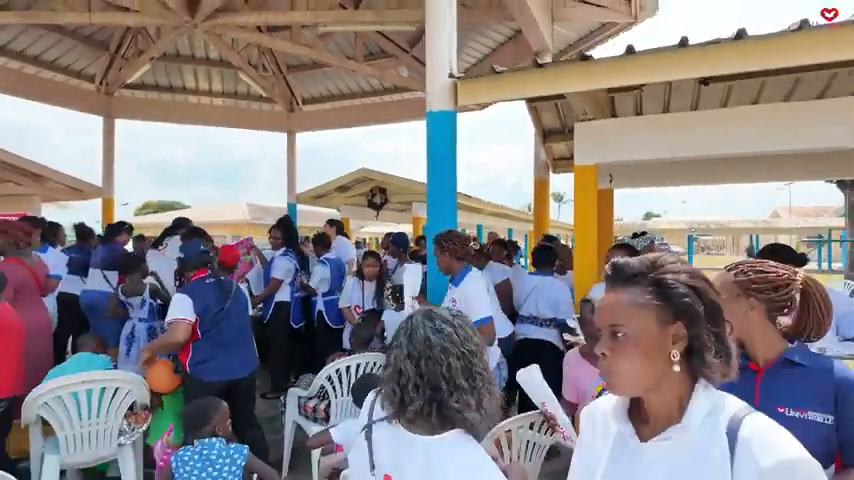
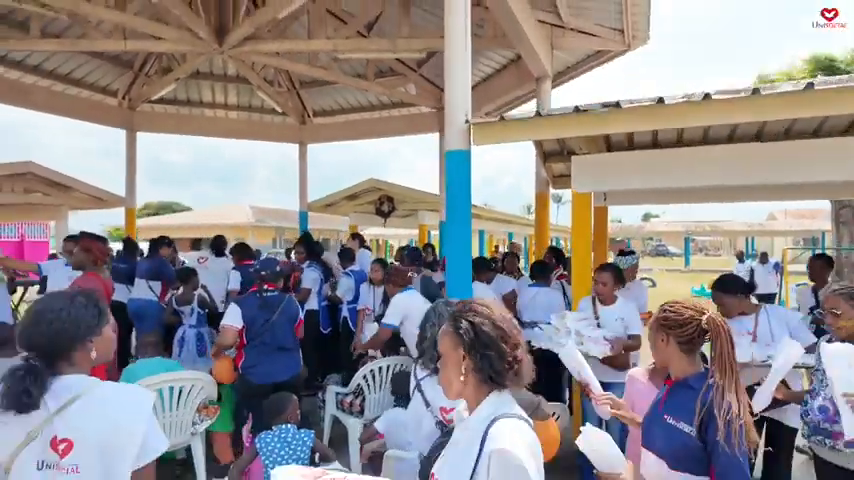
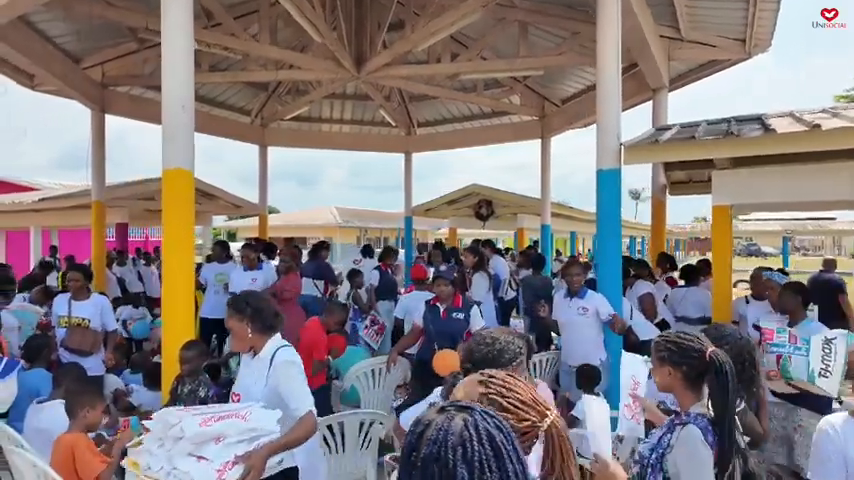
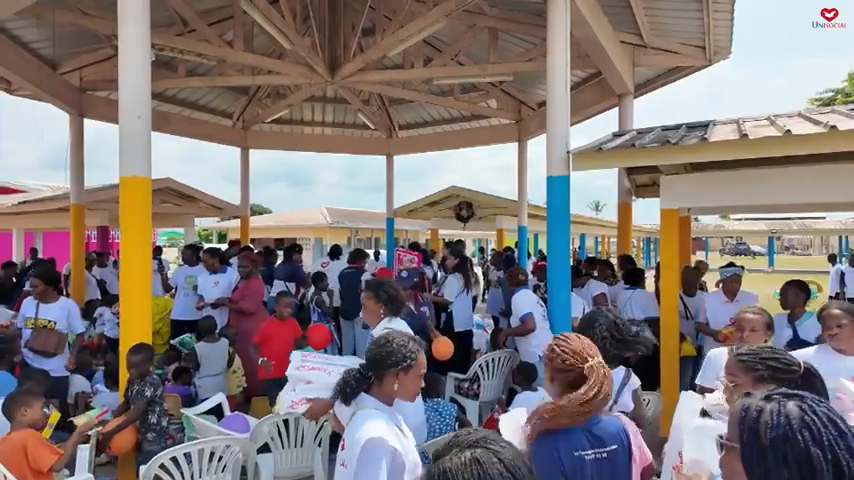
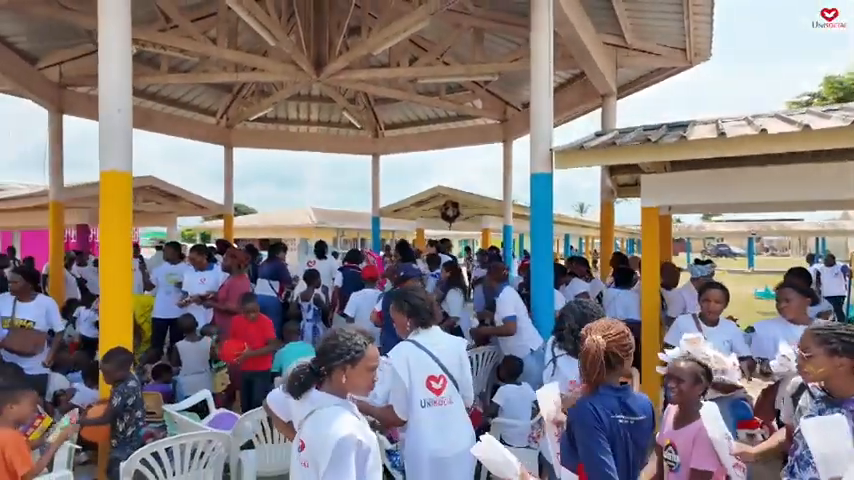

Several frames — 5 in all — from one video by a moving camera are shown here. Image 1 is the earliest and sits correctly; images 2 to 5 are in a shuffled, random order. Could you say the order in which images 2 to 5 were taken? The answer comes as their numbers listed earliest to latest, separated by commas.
2, 5, 4, 3
